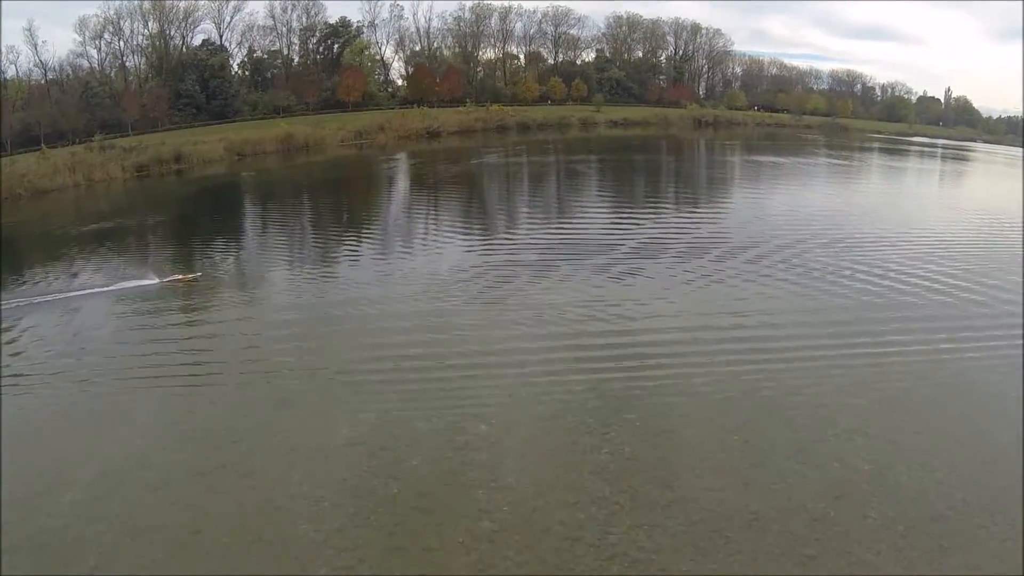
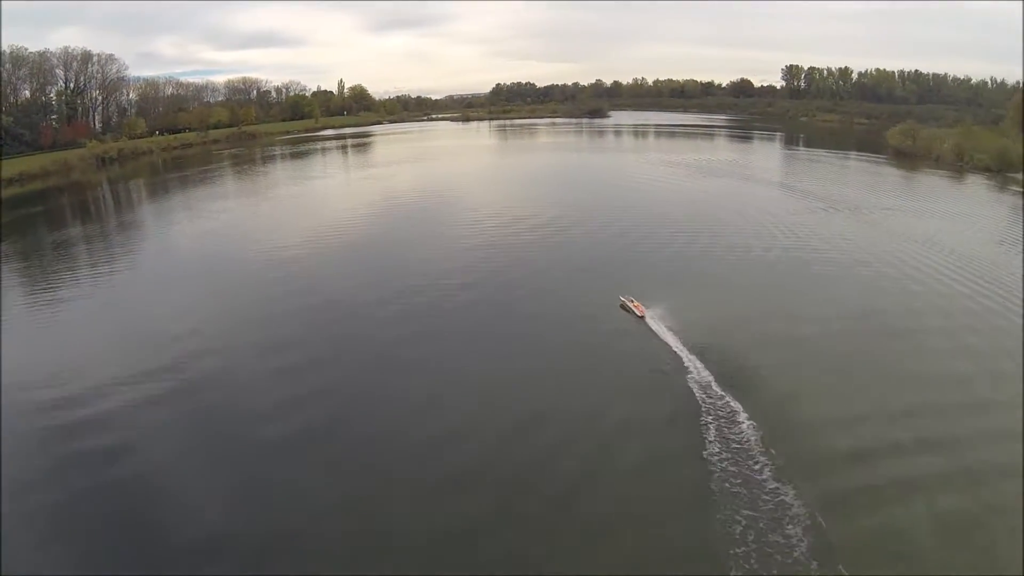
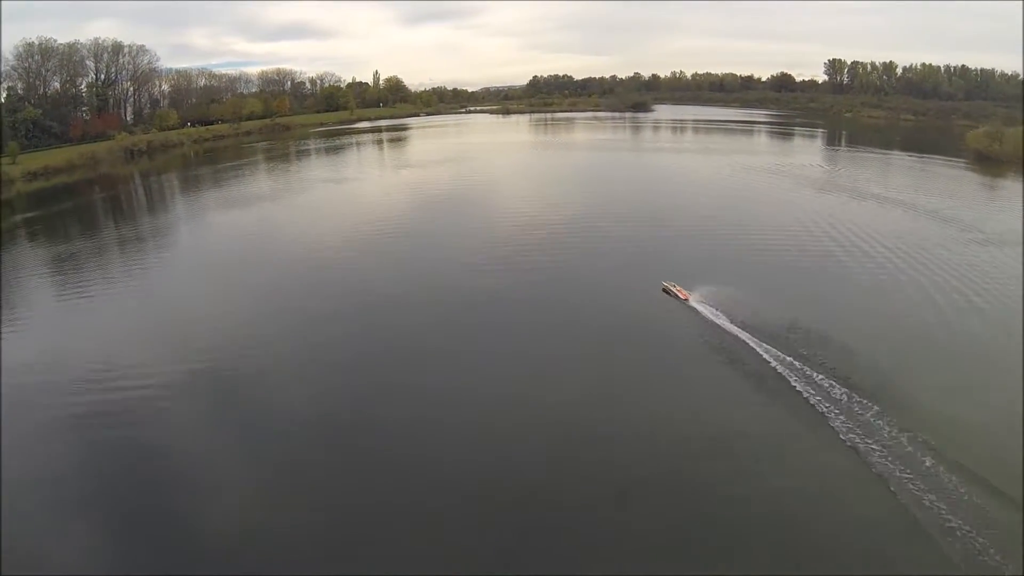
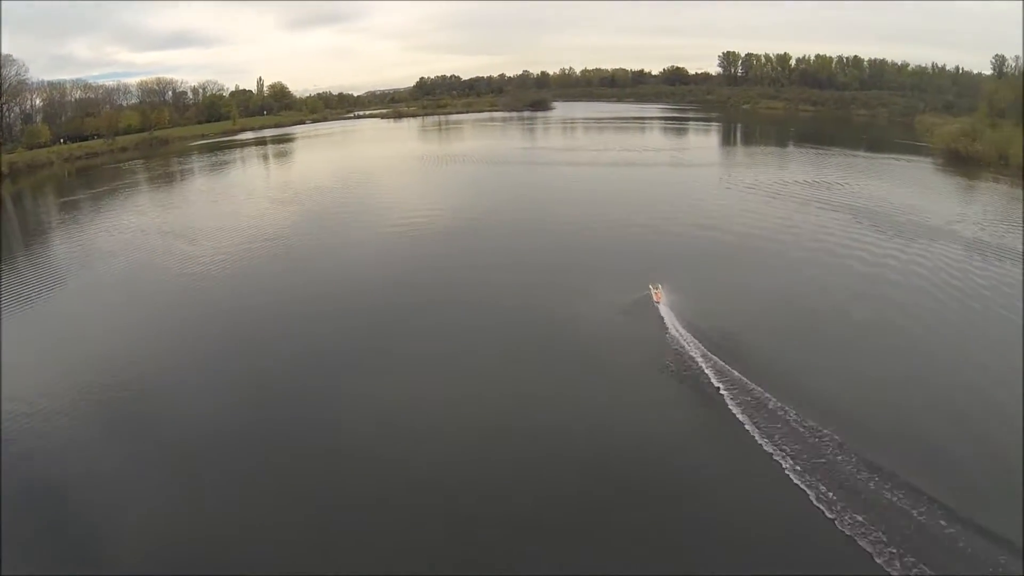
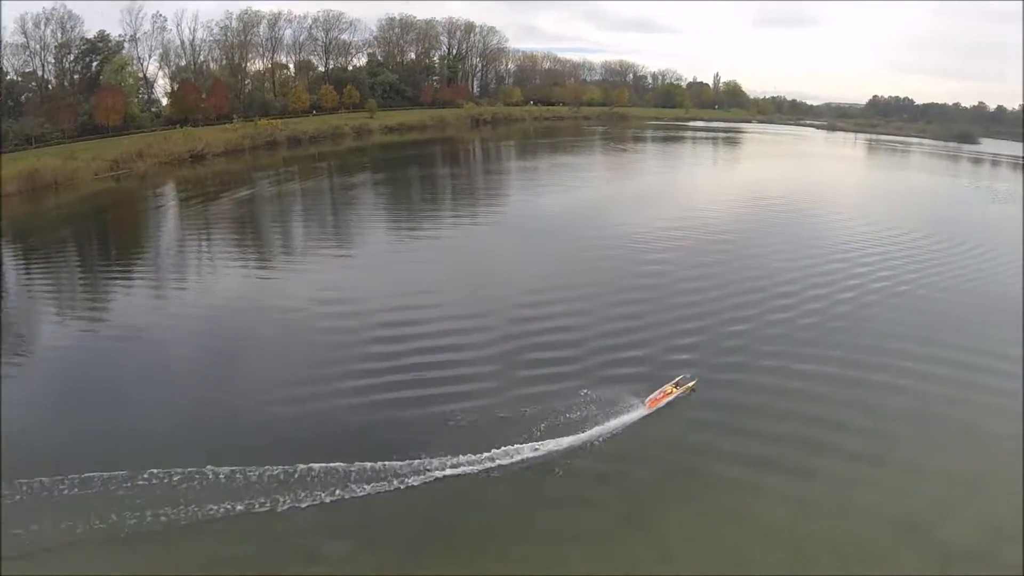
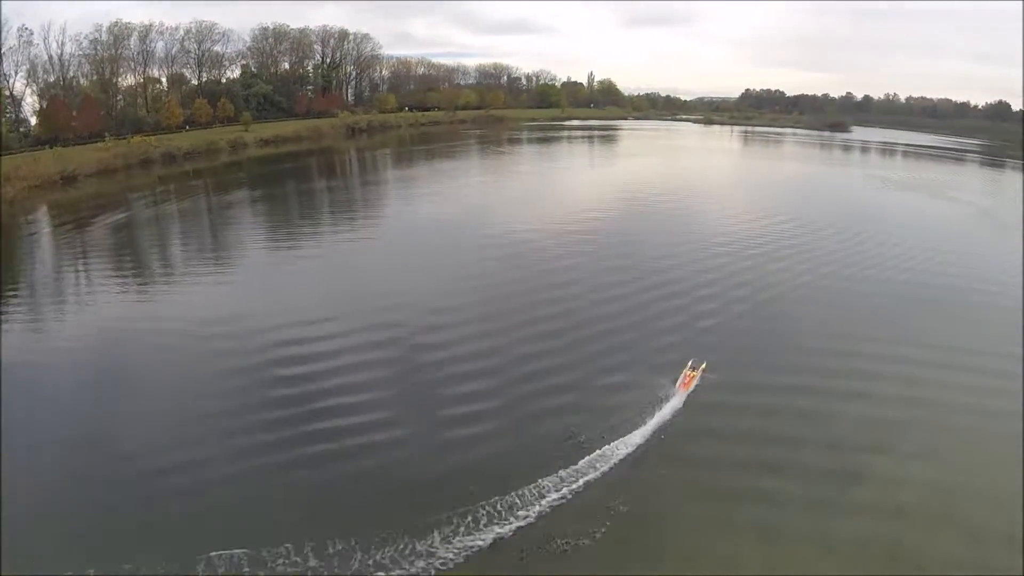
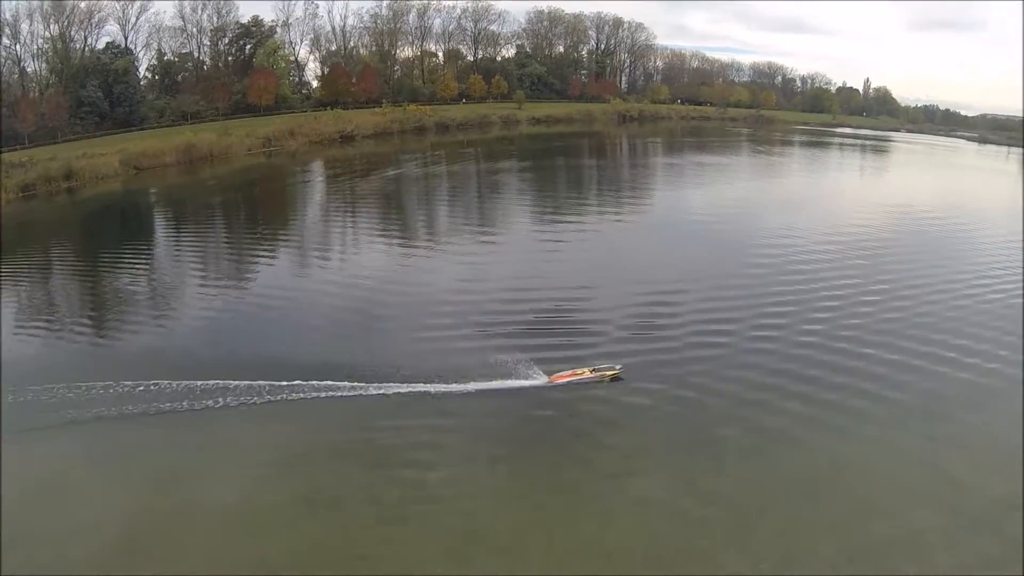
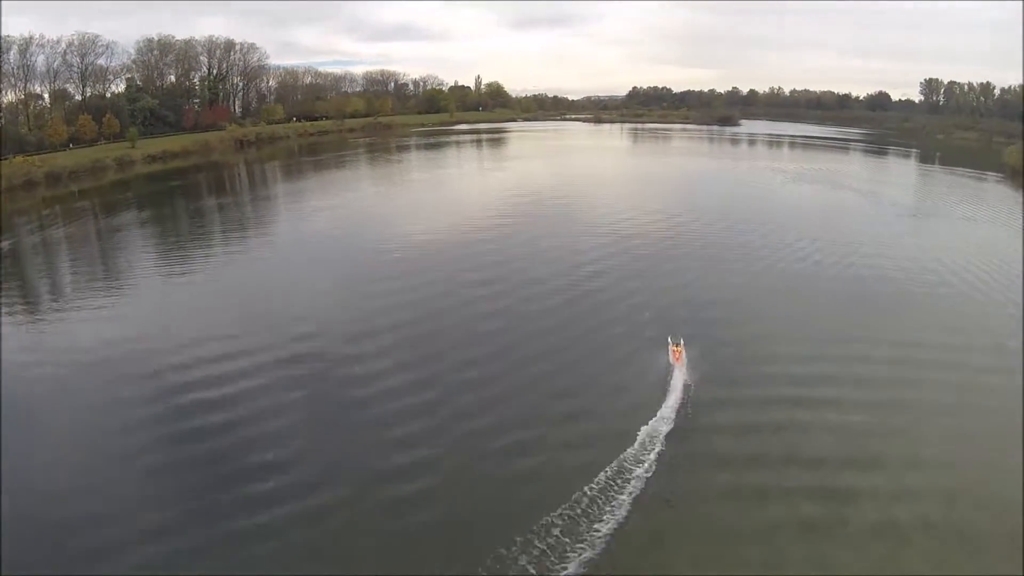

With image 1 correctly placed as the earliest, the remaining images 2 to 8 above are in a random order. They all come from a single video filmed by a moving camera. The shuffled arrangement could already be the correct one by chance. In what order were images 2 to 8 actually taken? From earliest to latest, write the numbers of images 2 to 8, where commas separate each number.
7, 5, 6, 8, 2, 3, 4
